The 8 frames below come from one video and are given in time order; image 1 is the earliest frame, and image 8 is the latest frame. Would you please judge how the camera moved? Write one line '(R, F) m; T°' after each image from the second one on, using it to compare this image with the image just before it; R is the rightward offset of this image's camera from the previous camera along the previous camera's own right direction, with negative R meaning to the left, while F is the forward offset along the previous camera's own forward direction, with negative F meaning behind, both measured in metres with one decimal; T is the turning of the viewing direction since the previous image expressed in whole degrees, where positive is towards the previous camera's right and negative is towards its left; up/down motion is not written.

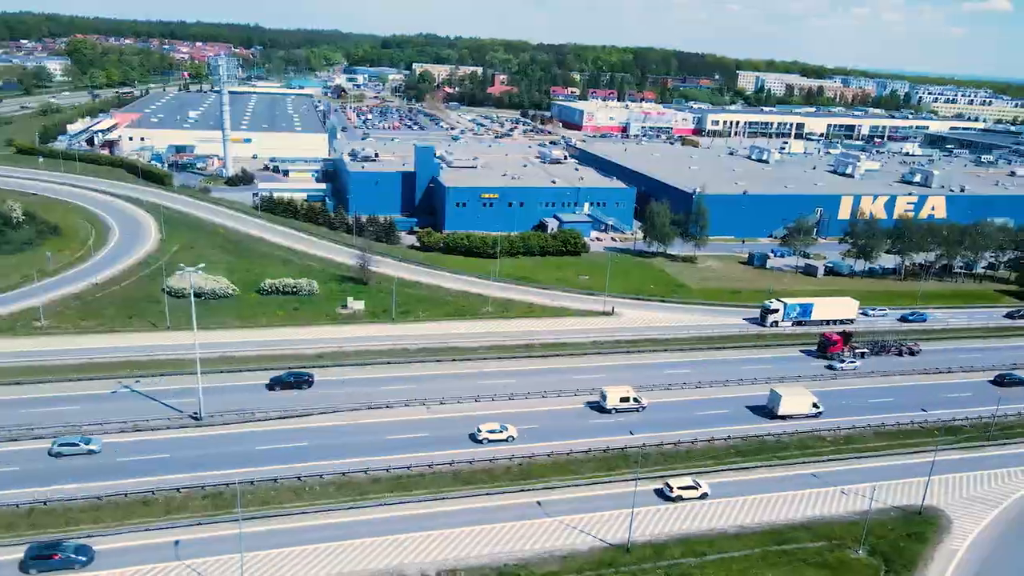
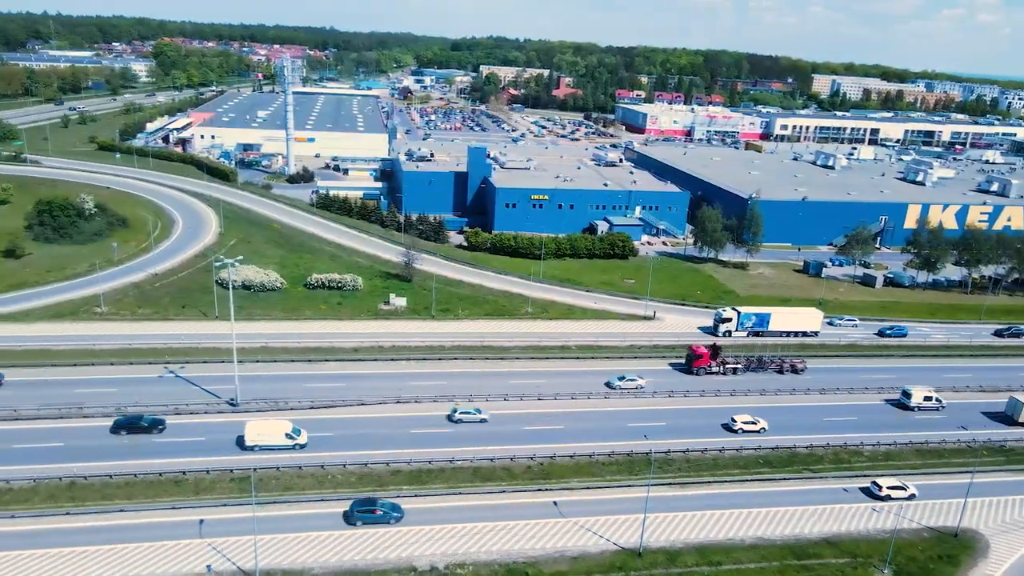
(+1.2, -0.1) m; -5°
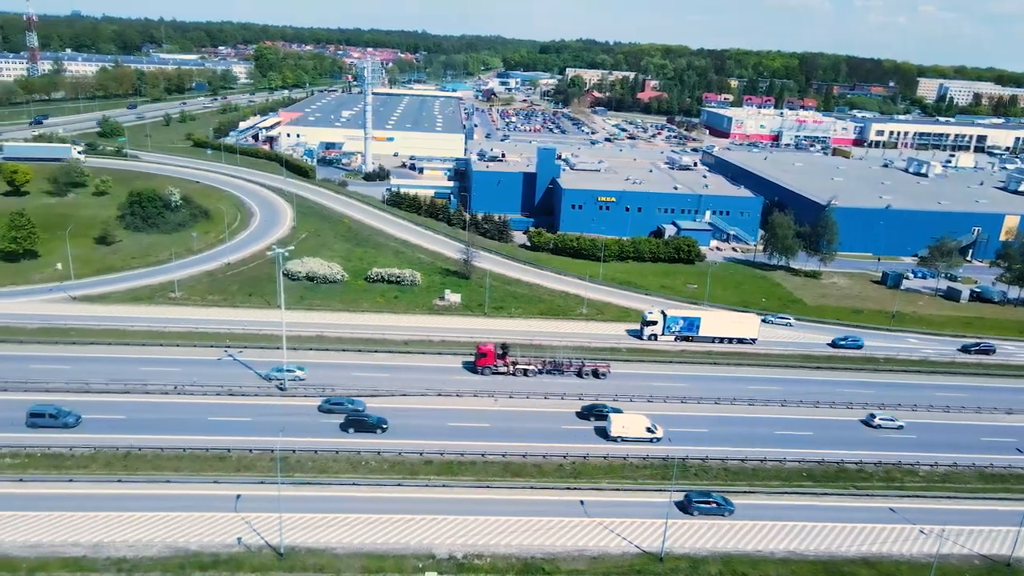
(+1.5, -0.1) m; -6°
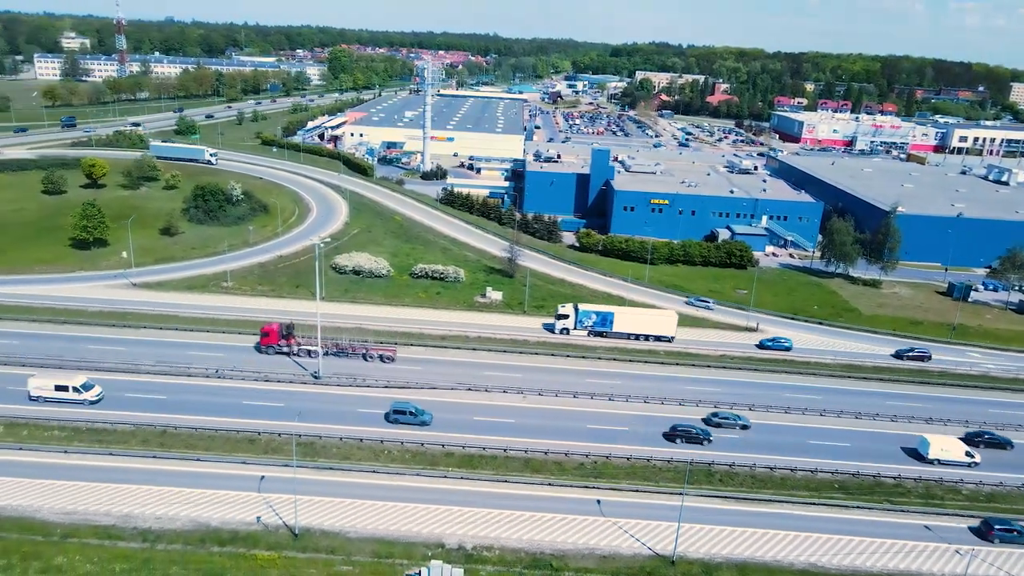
(+1.3, 0.0) m; -5°
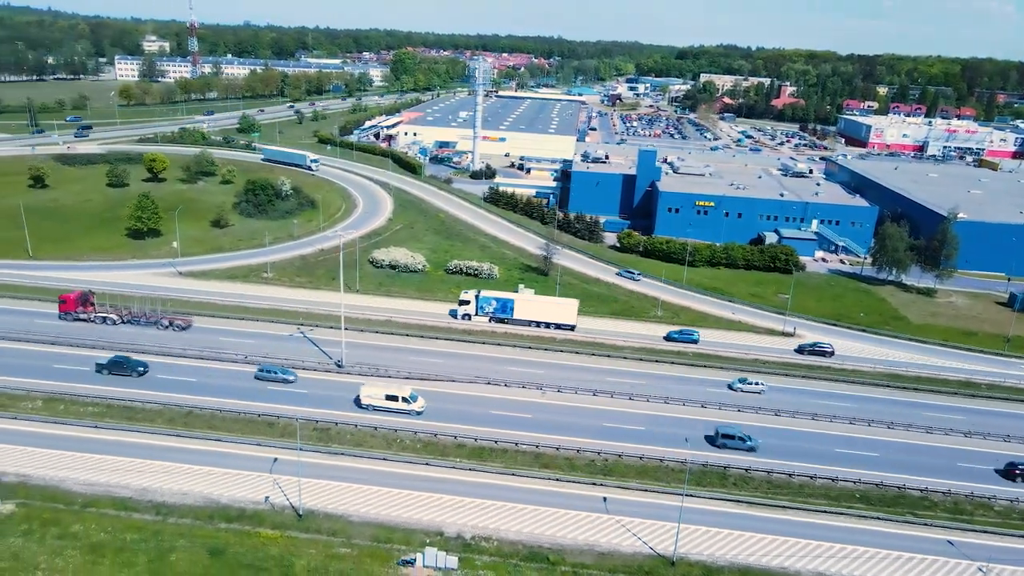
(+1.5, 0.0) m; -5°
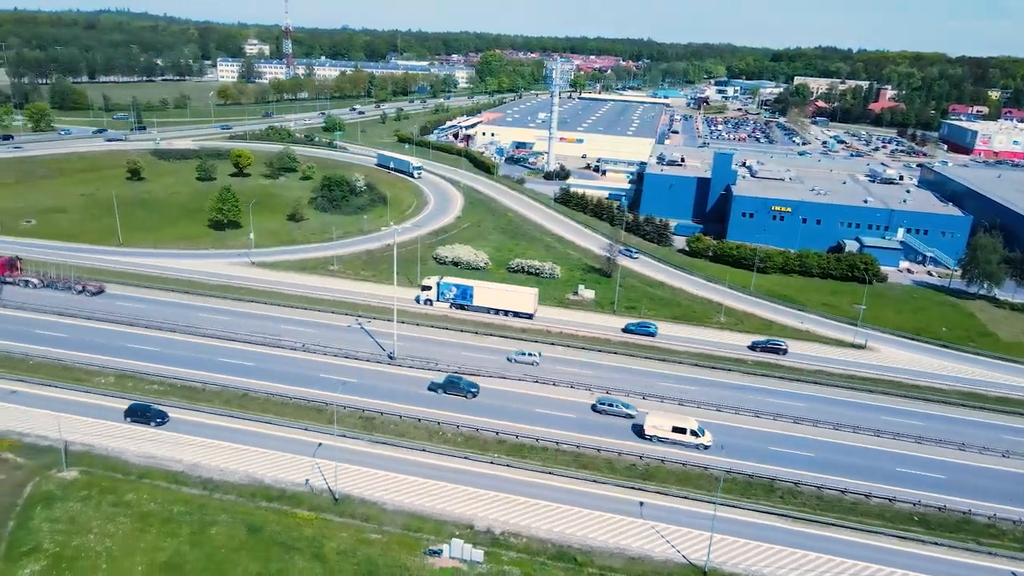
(+1.2, +0.1) m; -6°
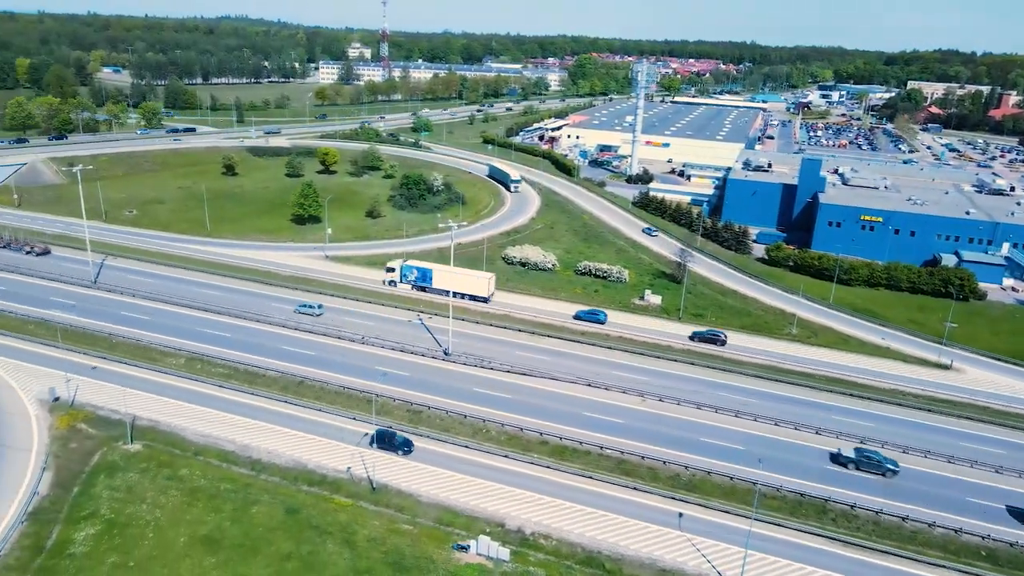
(+1.3, +0.2) m; -7°
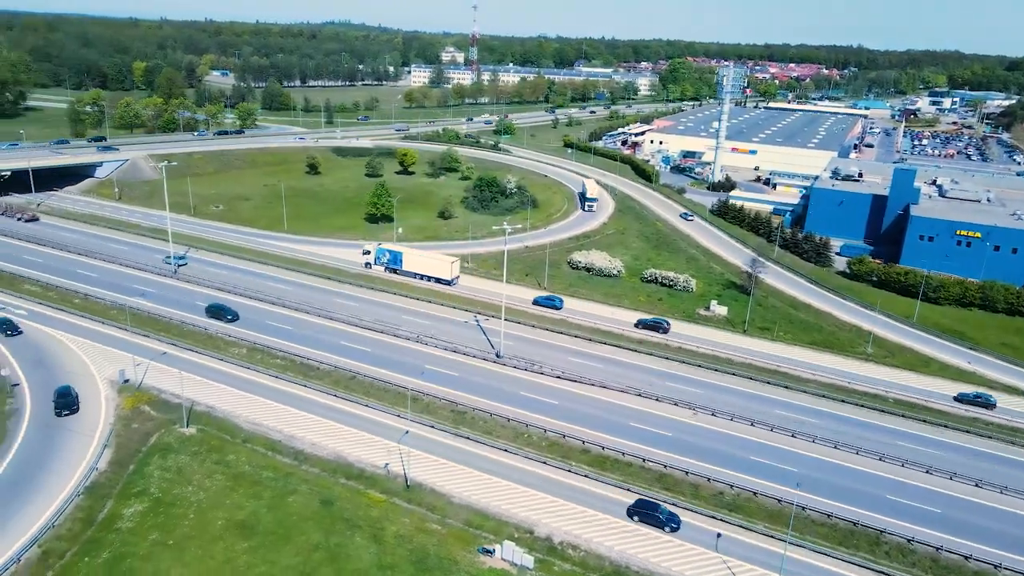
(+1.3, +0.3) m; -7°
